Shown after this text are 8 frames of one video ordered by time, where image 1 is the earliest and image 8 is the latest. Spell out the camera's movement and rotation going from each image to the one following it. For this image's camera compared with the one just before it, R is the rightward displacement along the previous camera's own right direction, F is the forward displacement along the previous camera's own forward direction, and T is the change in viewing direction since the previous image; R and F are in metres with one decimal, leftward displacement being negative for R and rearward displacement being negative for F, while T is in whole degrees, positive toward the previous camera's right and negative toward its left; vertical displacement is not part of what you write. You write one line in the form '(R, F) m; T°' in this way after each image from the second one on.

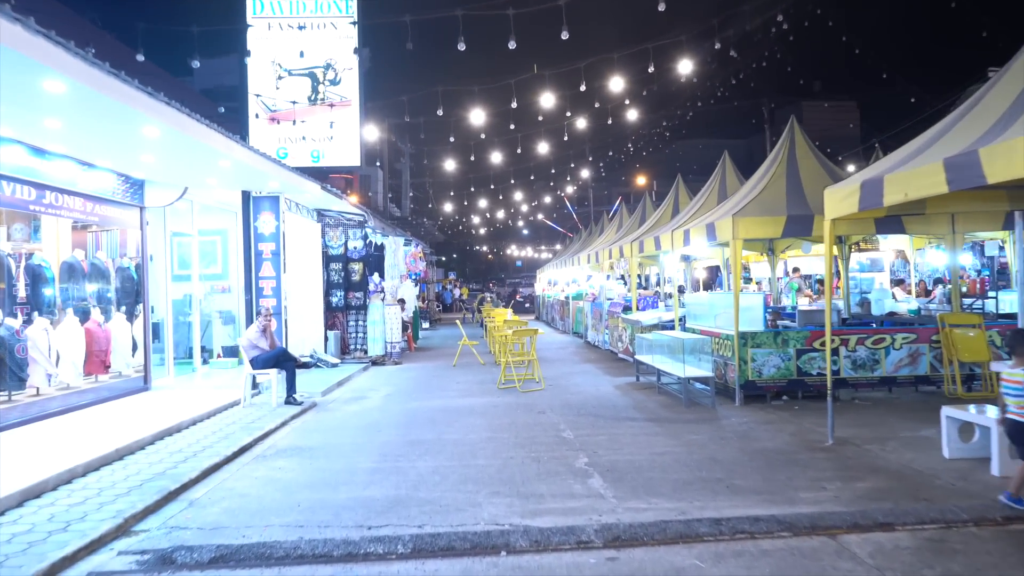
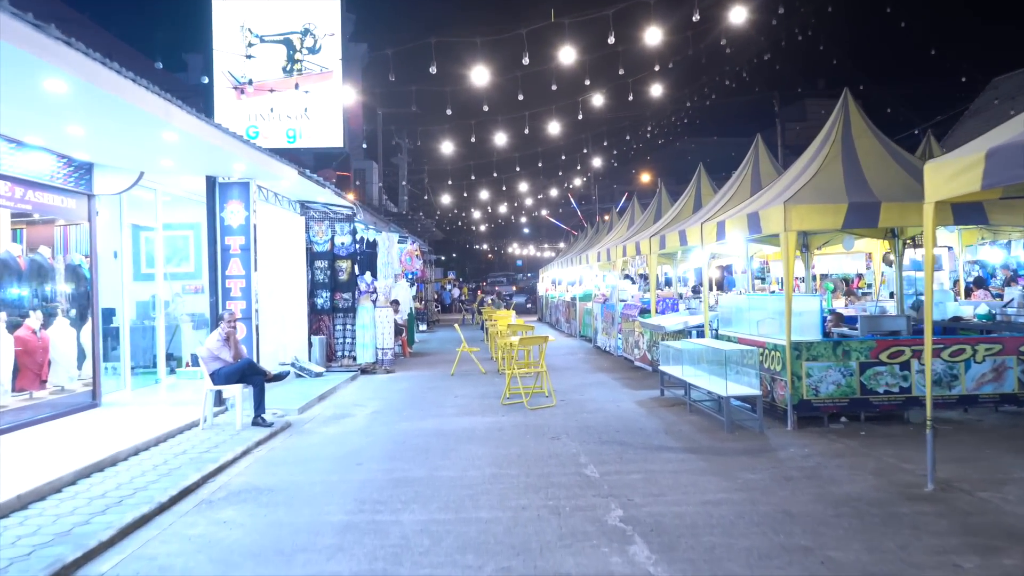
(-0.1, +1.2) m; 0°
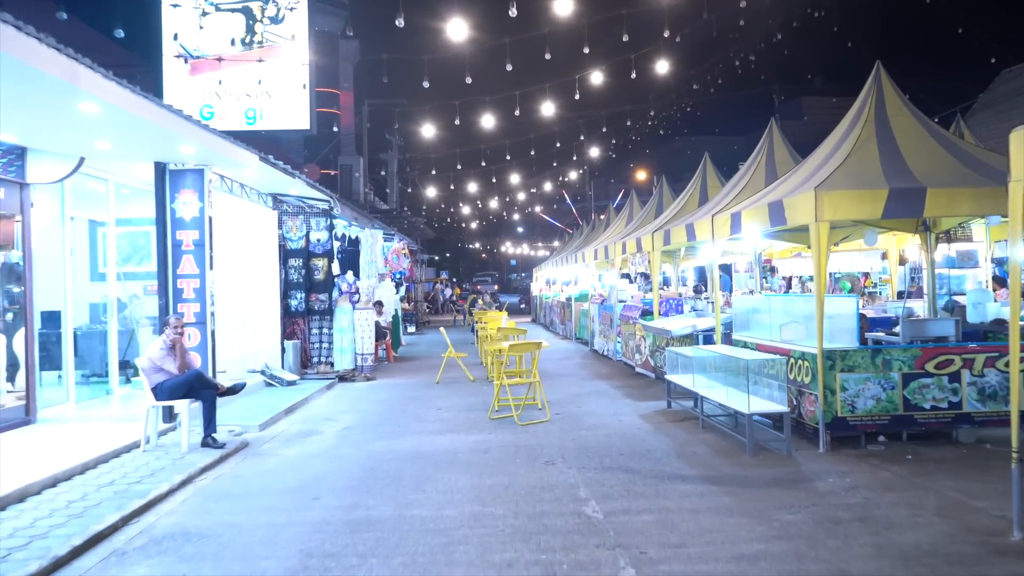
(0.0, +0.9) m; 0°
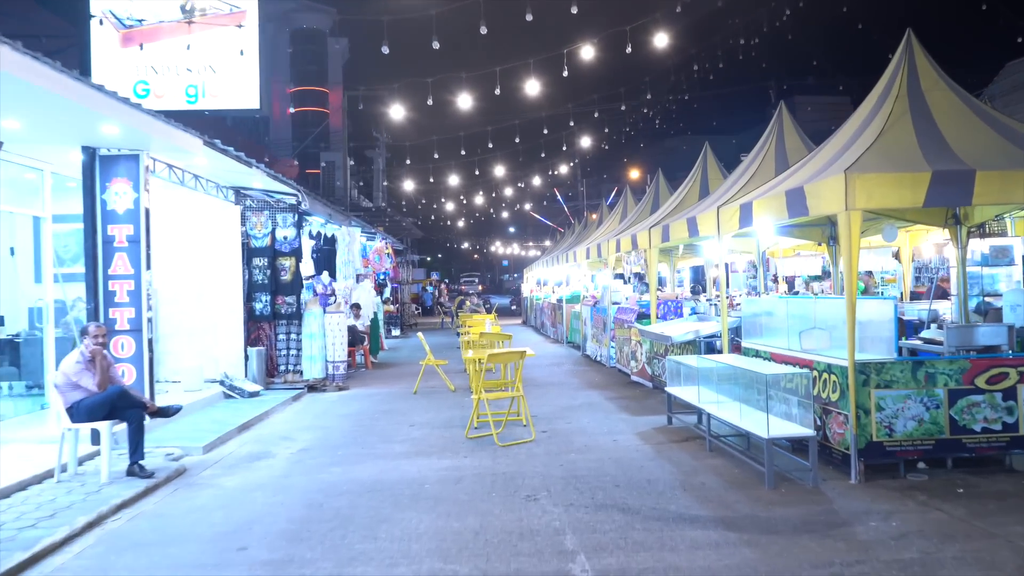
(+0.1, +0.8) m; 0°
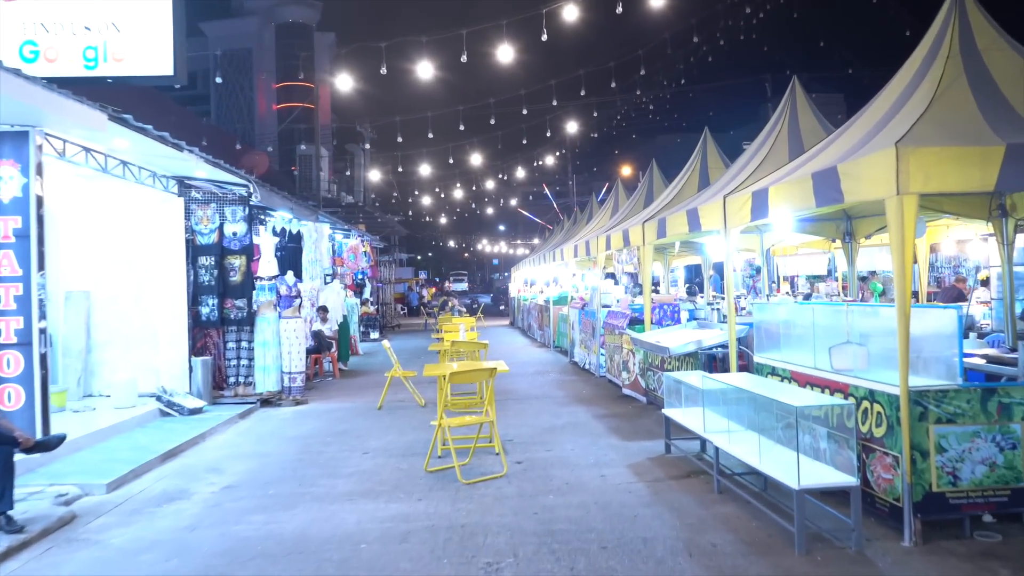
(+0.1, +1.0) m; +1°
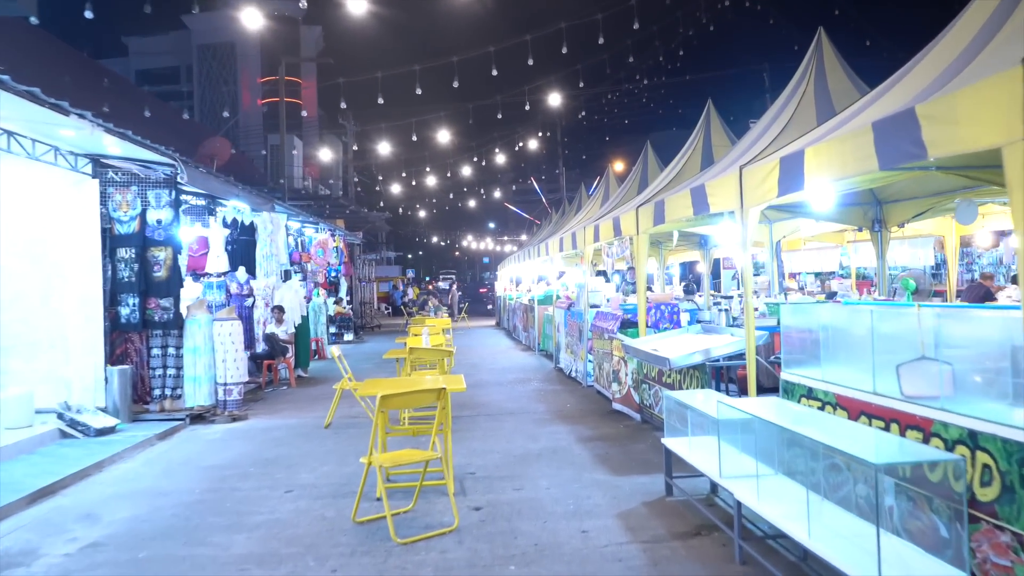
(+0.2, +1.2) m; +1°
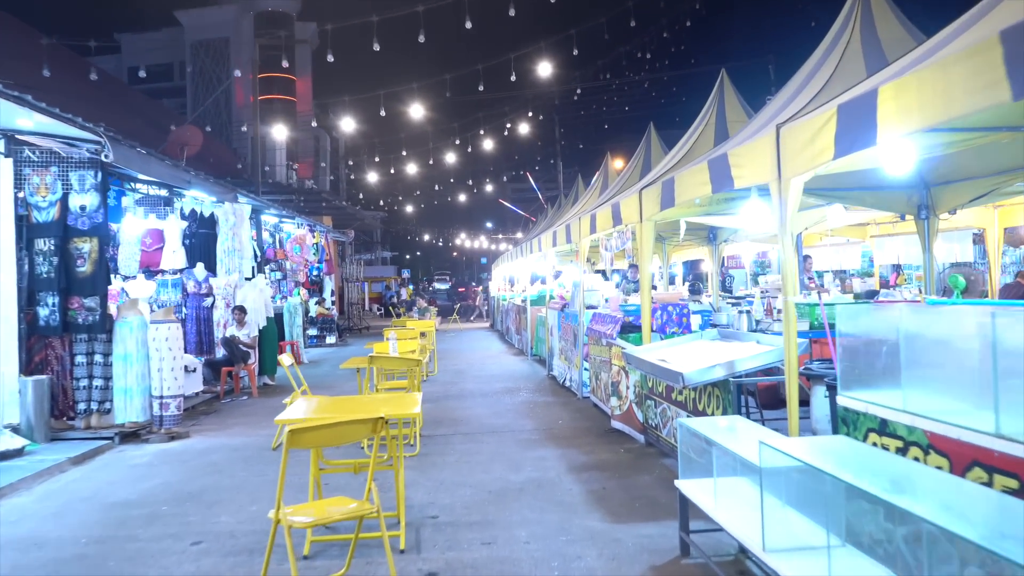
(+0.1, +1.0) m; 0°
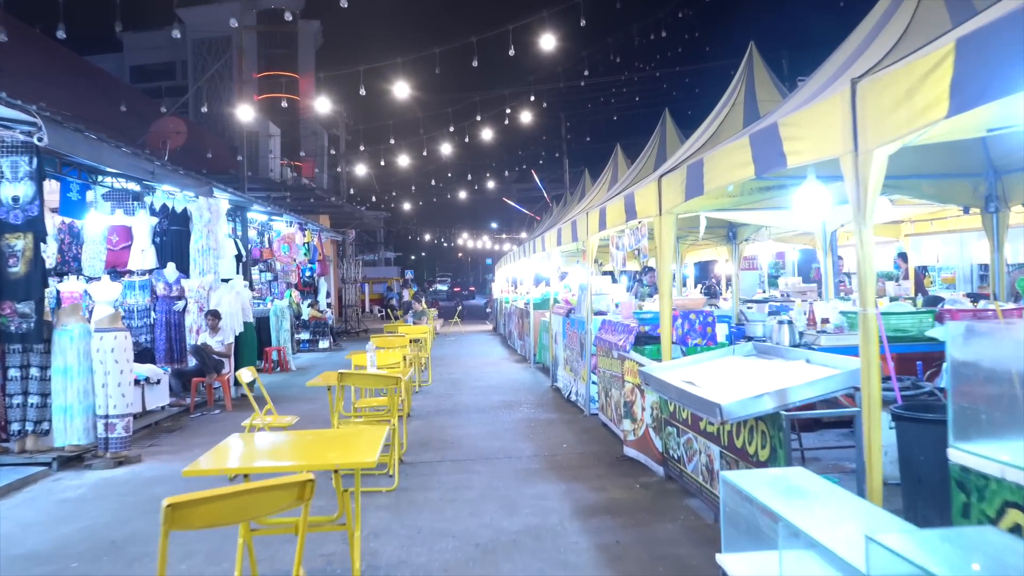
(+0.1, +0.8) m; 0°
